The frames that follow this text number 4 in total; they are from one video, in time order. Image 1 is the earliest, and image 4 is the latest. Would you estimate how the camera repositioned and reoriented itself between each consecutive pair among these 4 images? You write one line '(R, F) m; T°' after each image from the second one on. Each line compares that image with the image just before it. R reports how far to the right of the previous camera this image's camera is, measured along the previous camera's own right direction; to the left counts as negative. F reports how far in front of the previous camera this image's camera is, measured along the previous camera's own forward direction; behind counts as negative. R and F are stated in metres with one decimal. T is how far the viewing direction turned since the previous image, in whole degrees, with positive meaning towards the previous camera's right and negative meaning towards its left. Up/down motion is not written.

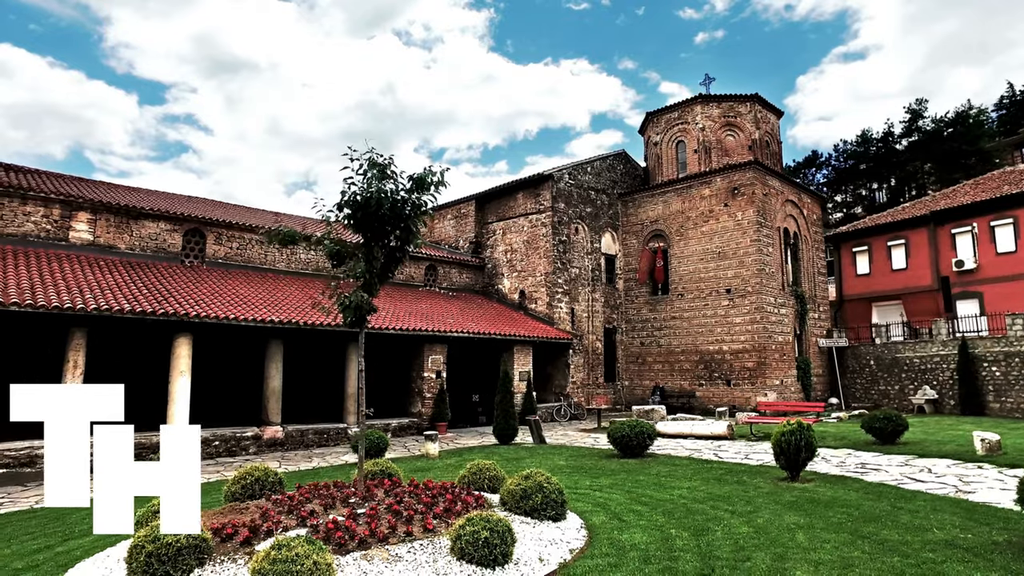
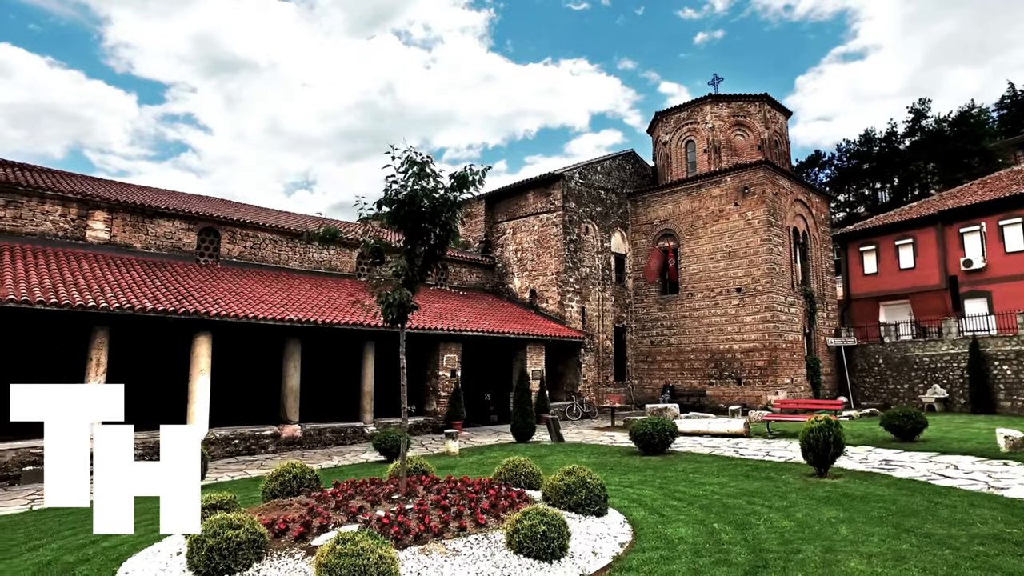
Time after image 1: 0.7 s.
(-0.4, -0.1) m; 0°
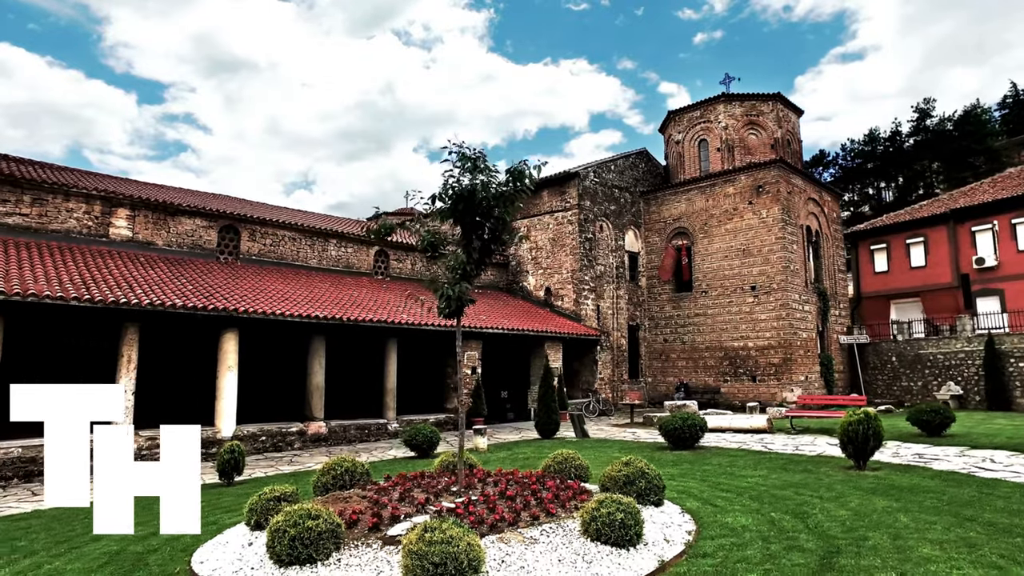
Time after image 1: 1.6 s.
(-0.6, -0.1) m; 0°
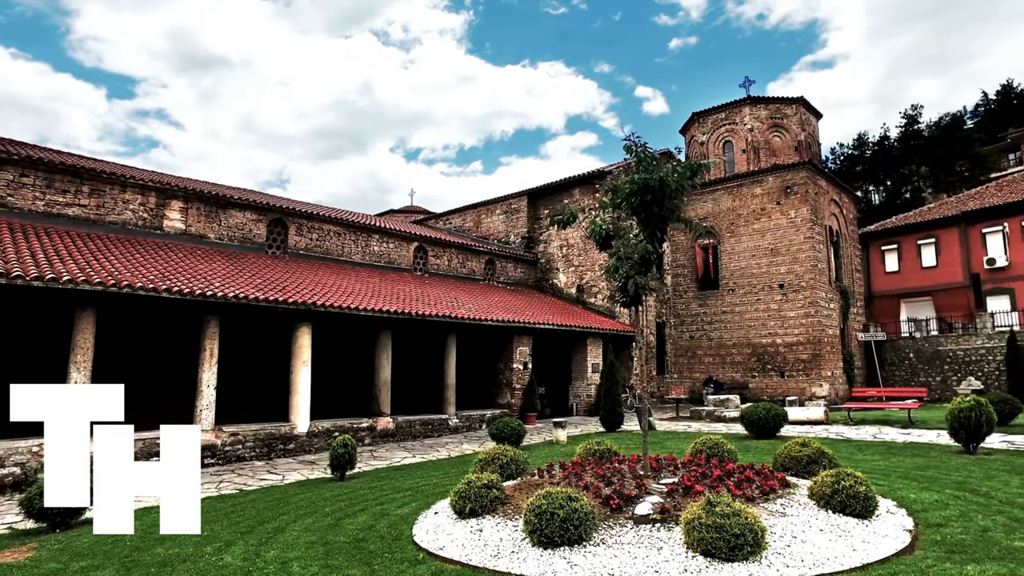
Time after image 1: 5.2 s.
(-2.1, 0.0) m; +2°
